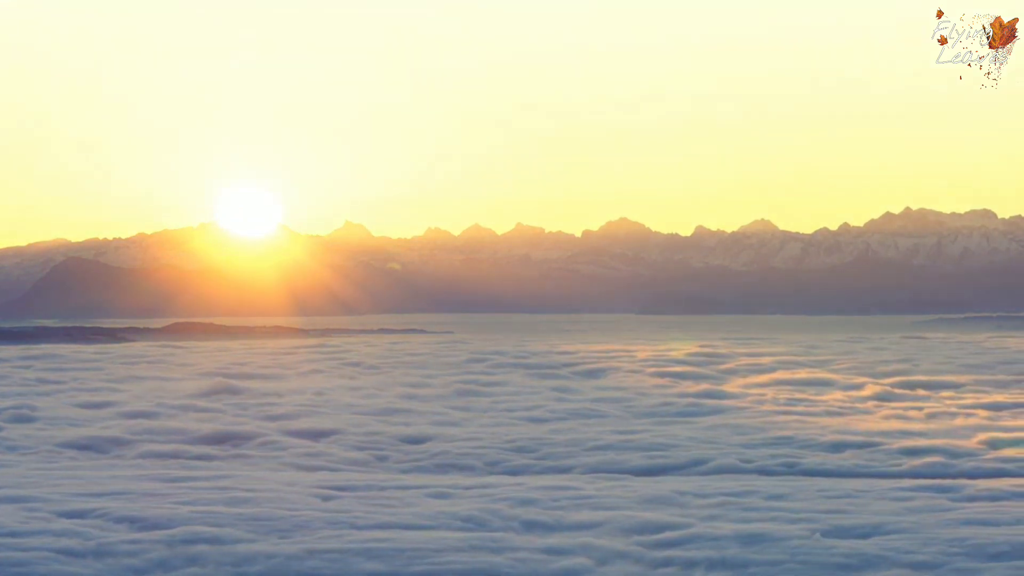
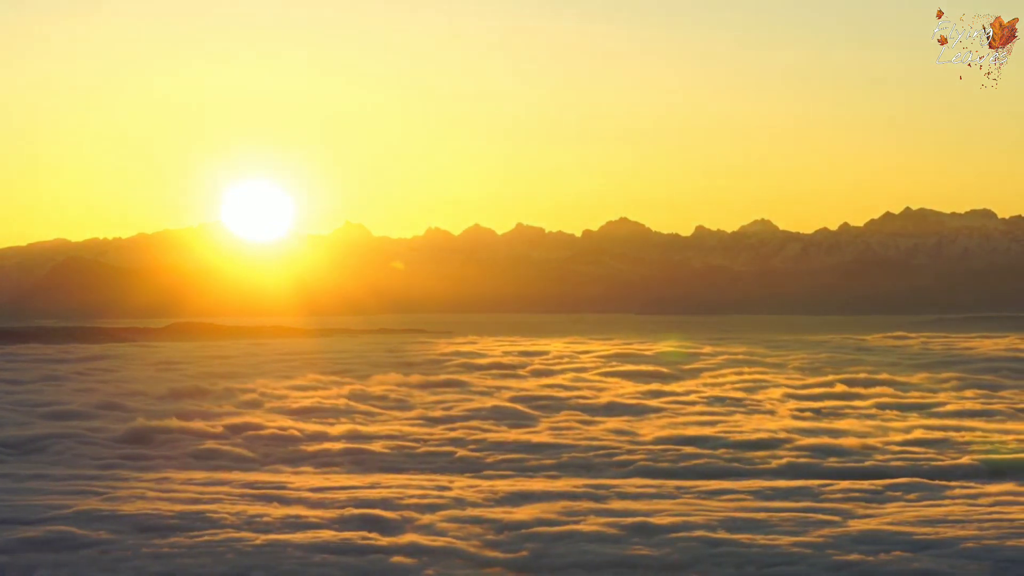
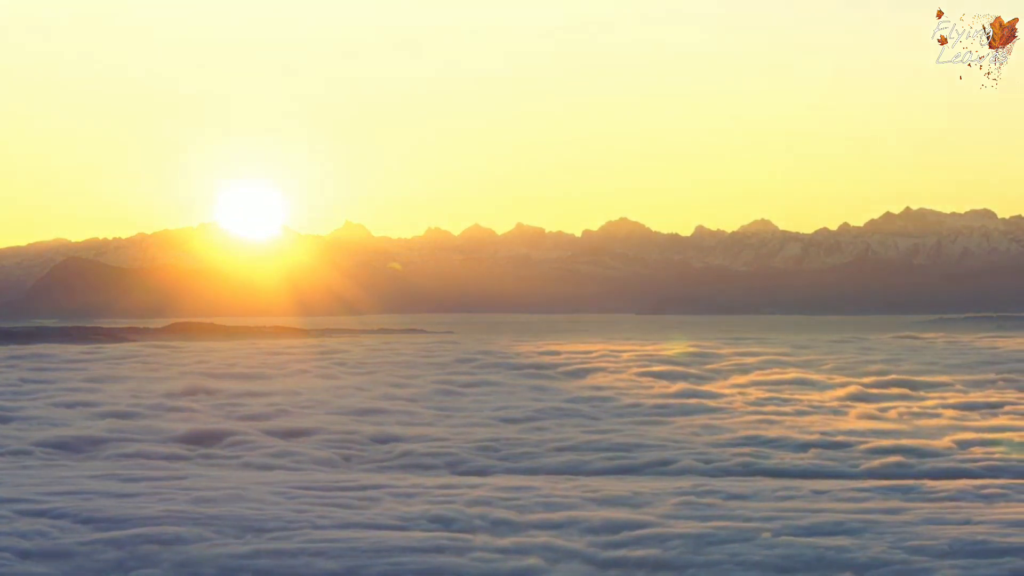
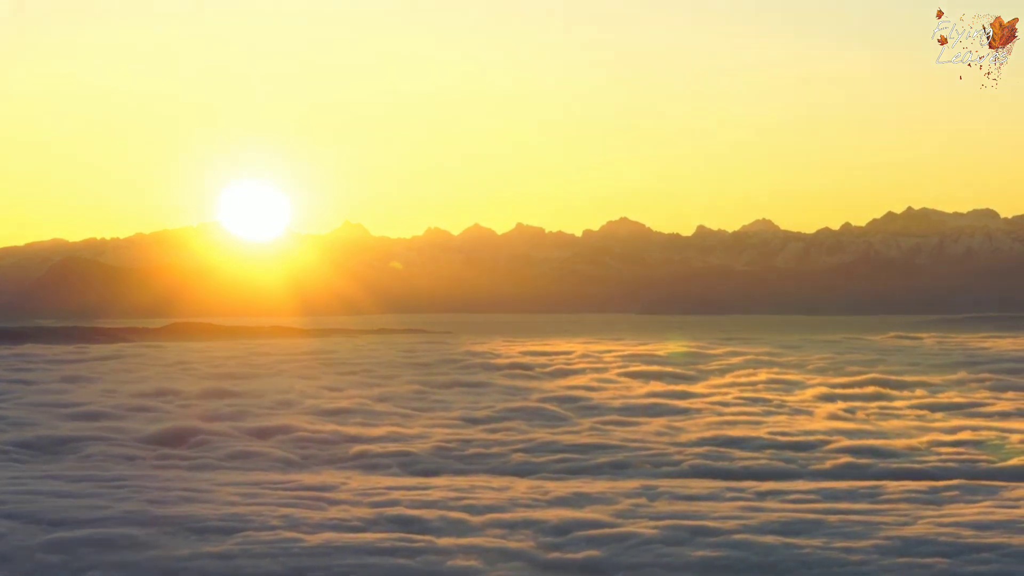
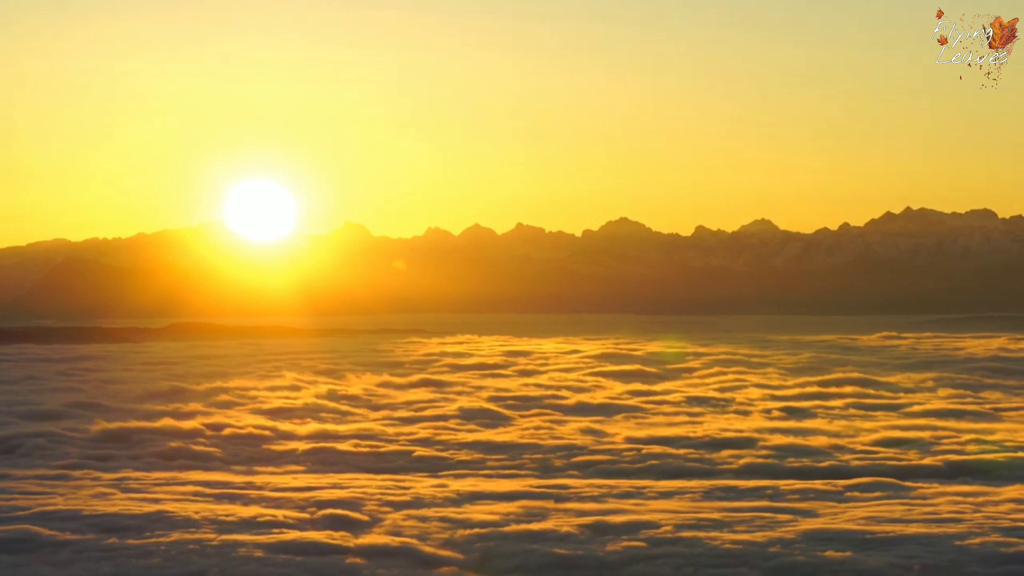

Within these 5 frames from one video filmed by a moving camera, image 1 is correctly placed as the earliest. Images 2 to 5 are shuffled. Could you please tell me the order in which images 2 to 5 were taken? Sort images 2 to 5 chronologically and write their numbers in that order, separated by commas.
3, 4, 2, 5
